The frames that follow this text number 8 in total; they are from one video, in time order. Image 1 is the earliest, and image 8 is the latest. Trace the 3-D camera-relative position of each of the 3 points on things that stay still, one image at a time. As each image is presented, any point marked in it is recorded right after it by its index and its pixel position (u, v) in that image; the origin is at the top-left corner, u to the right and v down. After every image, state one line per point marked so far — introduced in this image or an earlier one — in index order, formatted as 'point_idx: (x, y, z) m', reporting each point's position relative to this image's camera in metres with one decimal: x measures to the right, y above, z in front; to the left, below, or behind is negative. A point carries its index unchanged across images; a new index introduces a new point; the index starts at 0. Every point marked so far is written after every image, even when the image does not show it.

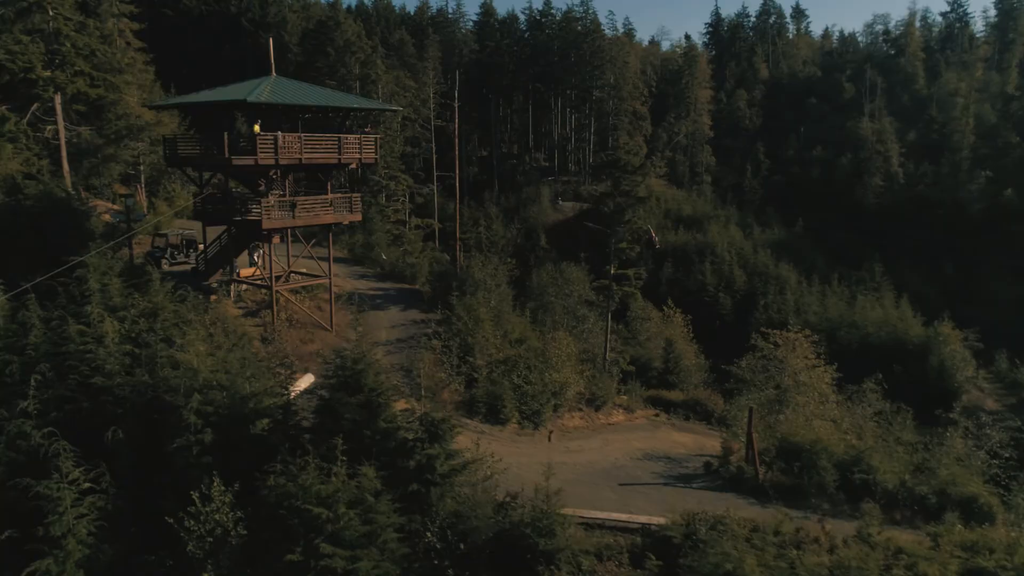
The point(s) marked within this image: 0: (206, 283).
0: (-7.0, +0.1, +17.5) m
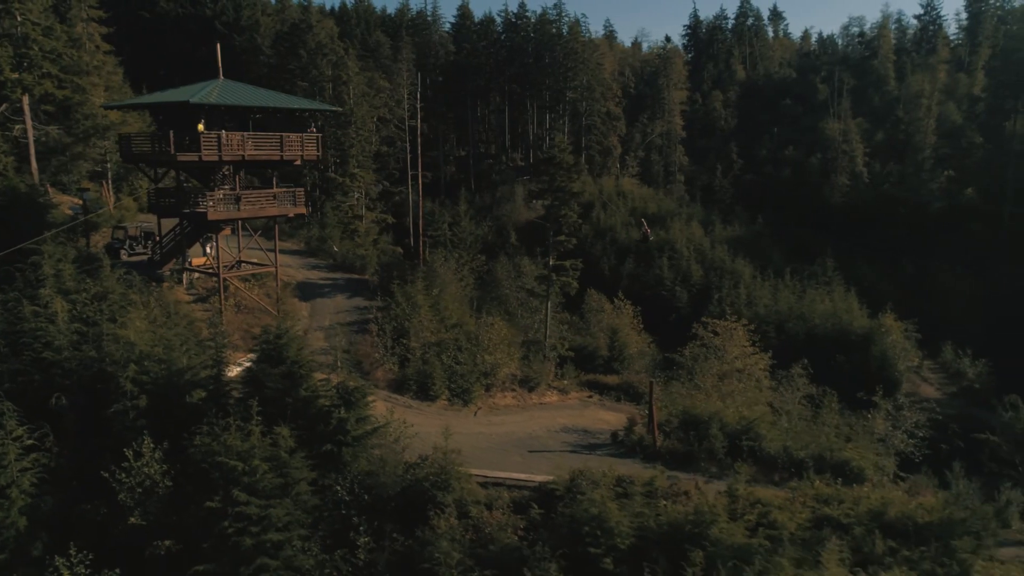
0: (-8.7, +0.4, +18.8) m
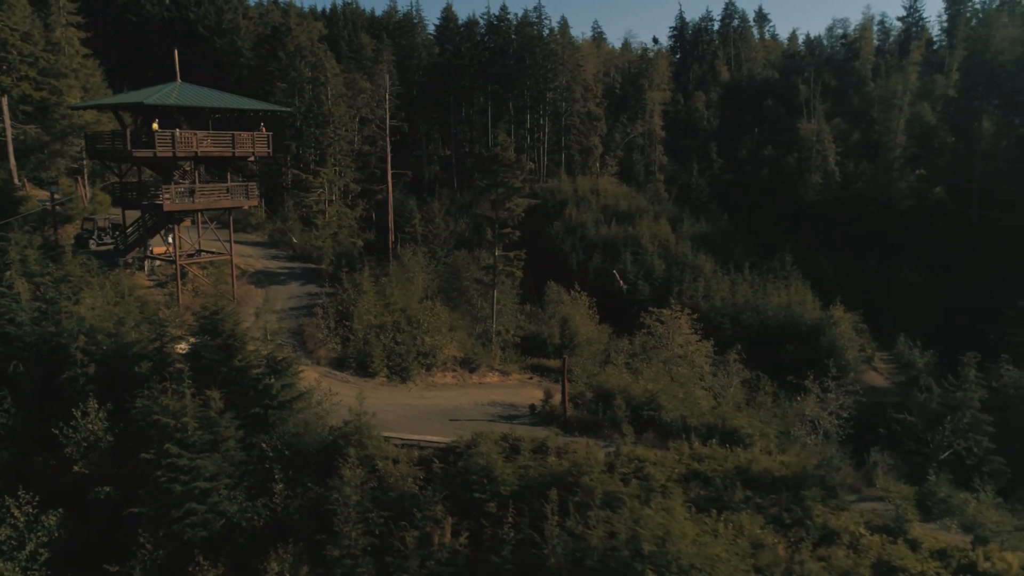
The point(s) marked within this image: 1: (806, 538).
0: (-10.4, +0.7, +20.4) m
1: (+4.8, -4.1, +12.5) m
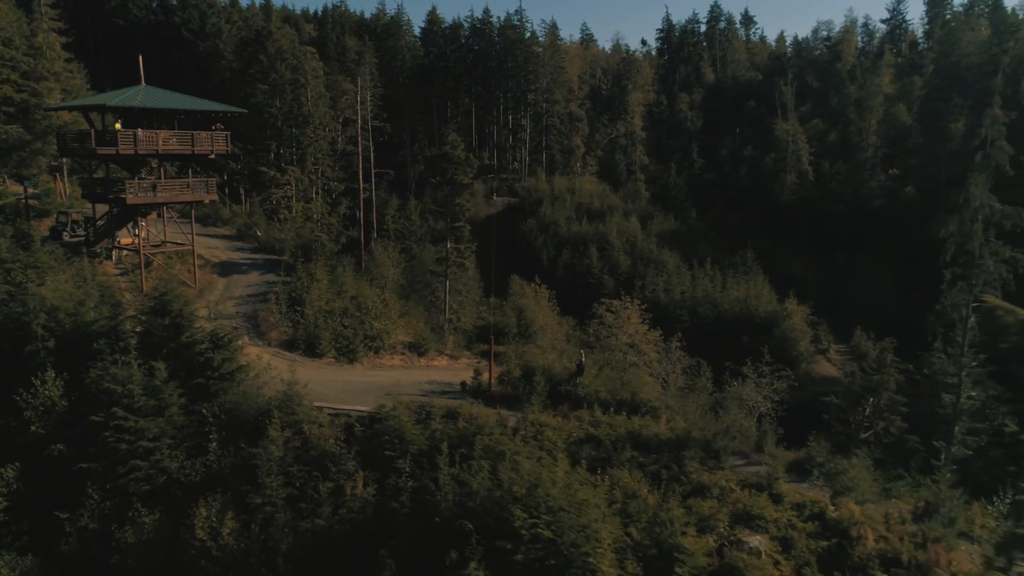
0: (-12.1, +1.1, +22.0) m
1: (+3.1, -3.7, +14.0) m
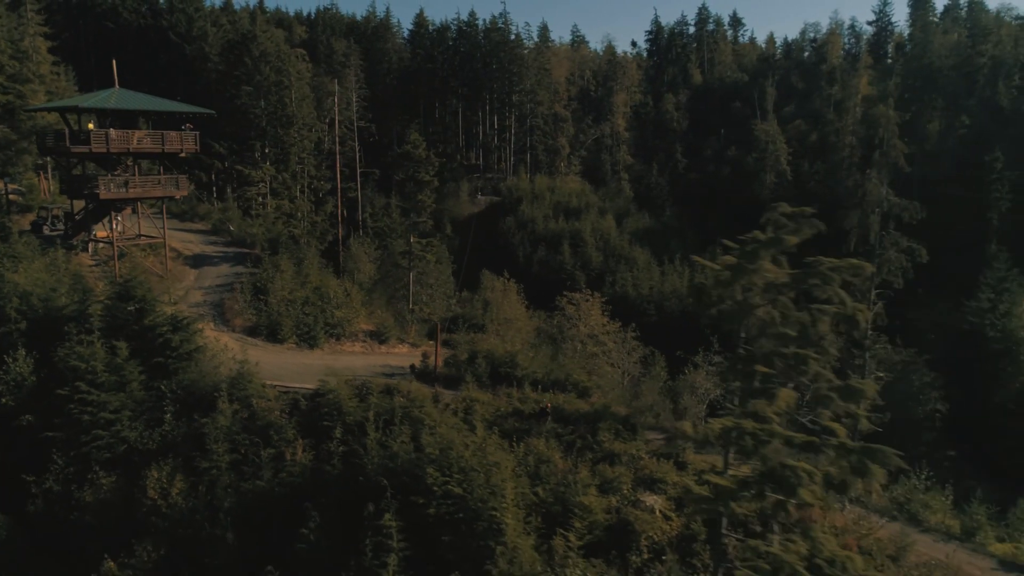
0: (-13.5, +1.4, +23.4) m
1: (+1.6, -3.4, +15.4) m
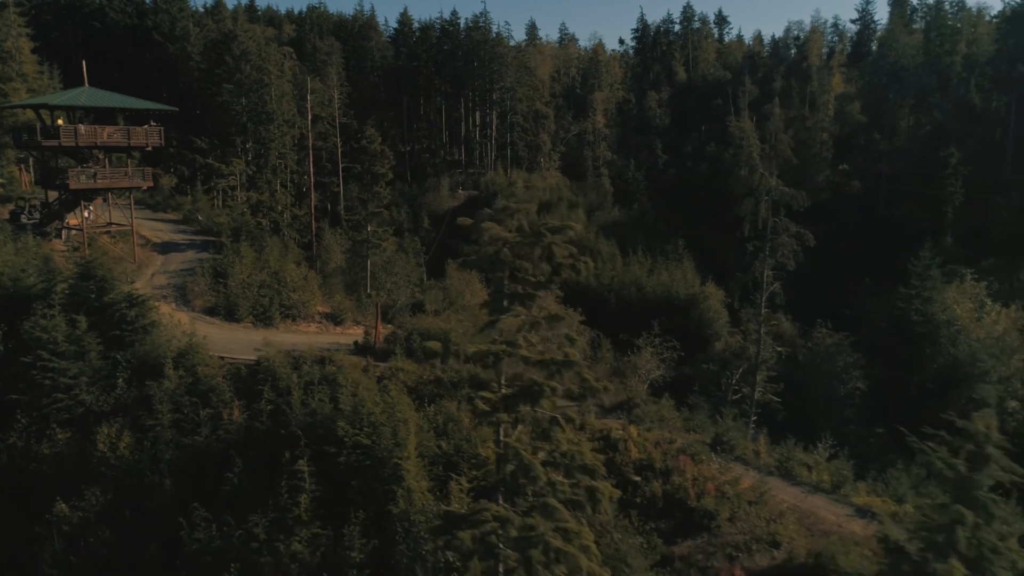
0: (-15.4, +1.9, +25.2) m
1: (-0.3, -3.0, +17.3) m
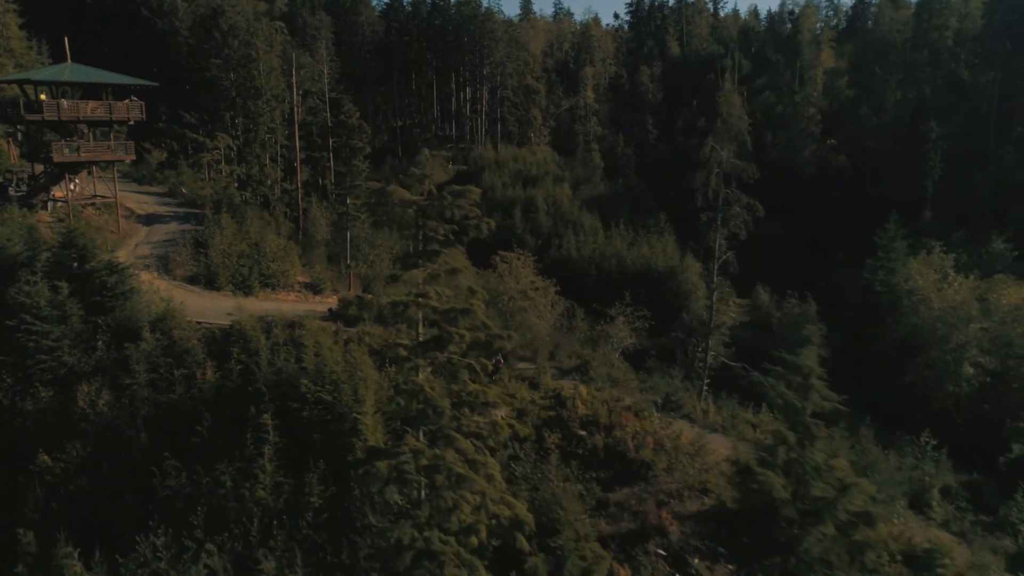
0: (-16.4, +2.9, +26.1) m
1: (-1.3, -2.2, +18.3) m
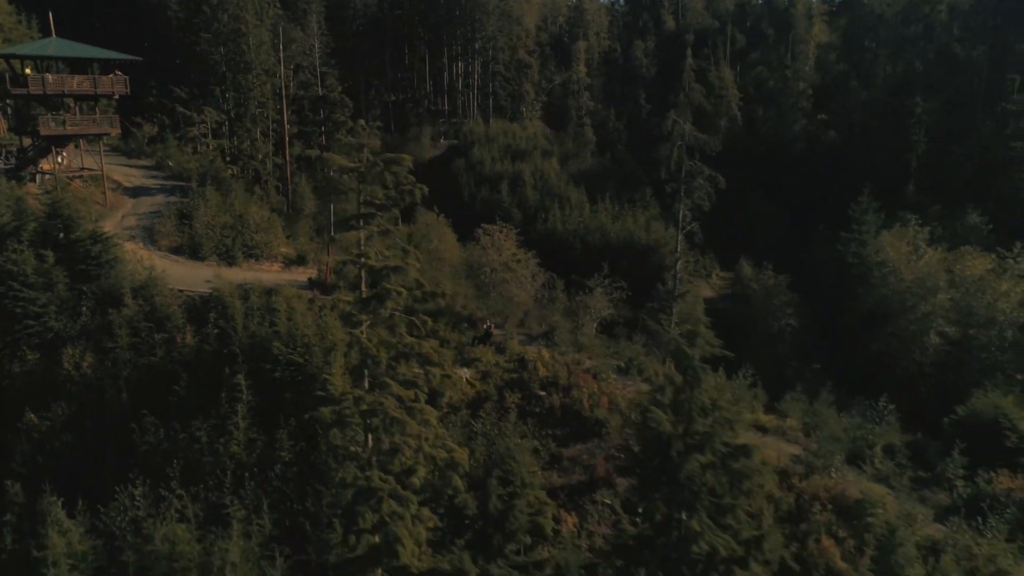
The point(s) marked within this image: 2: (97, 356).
0: (-17.2, +4.0, +26.8) m
1: (-2.2, -1.4, +19.1) m
2: (-10.0, -1.6, +18.5) m
